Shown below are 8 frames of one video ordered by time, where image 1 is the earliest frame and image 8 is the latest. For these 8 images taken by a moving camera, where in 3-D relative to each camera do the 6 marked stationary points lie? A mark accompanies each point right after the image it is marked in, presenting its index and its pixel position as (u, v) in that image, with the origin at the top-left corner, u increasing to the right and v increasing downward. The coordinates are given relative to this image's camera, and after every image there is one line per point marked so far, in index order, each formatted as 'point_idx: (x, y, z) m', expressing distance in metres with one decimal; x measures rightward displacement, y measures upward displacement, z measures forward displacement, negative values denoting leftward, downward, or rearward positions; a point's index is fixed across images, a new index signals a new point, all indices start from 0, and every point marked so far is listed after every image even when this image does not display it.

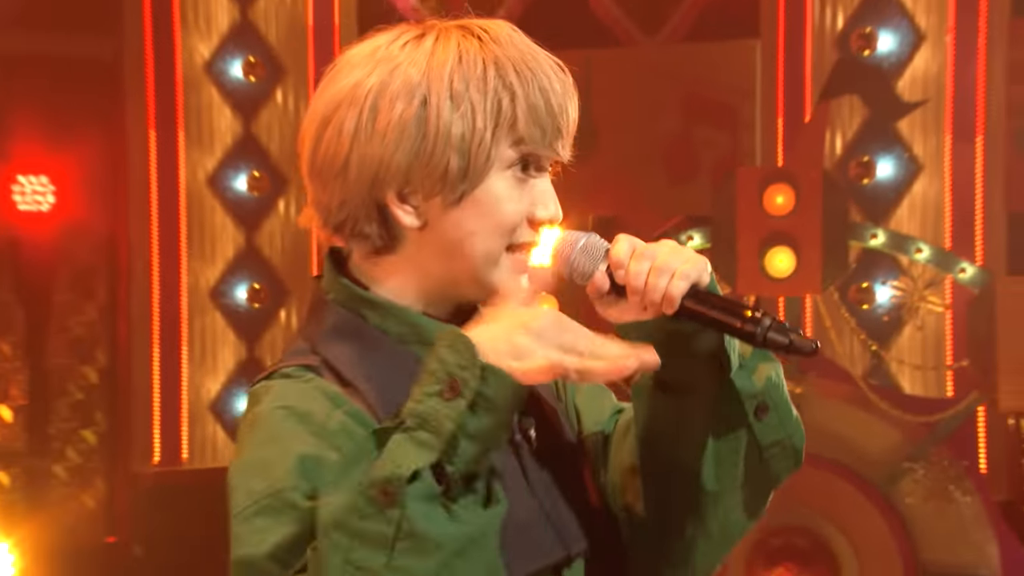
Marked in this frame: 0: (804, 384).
0: (+0.5, -0.1, +1.5) m
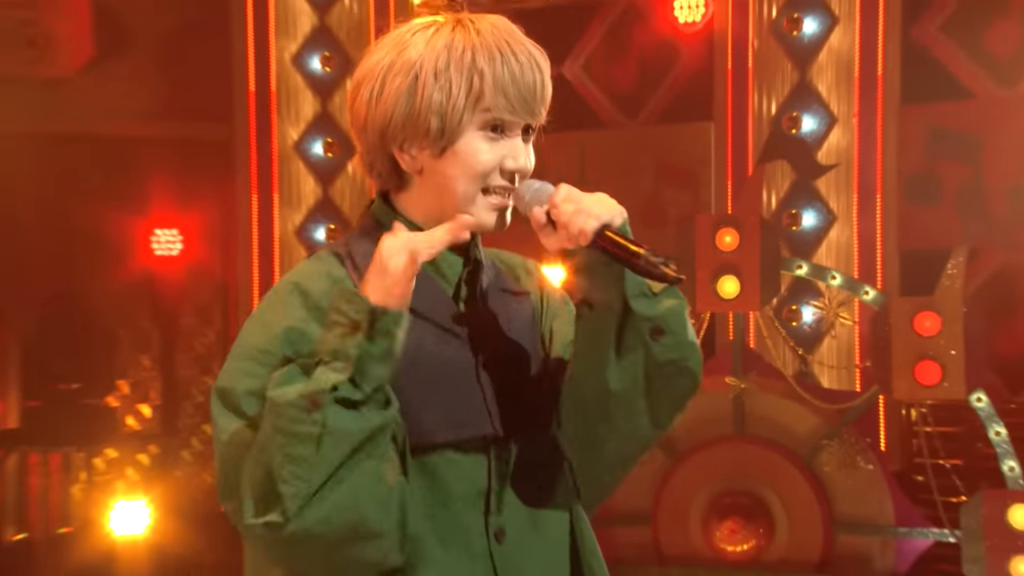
0: (+0.5, -0.2, +1.9) m
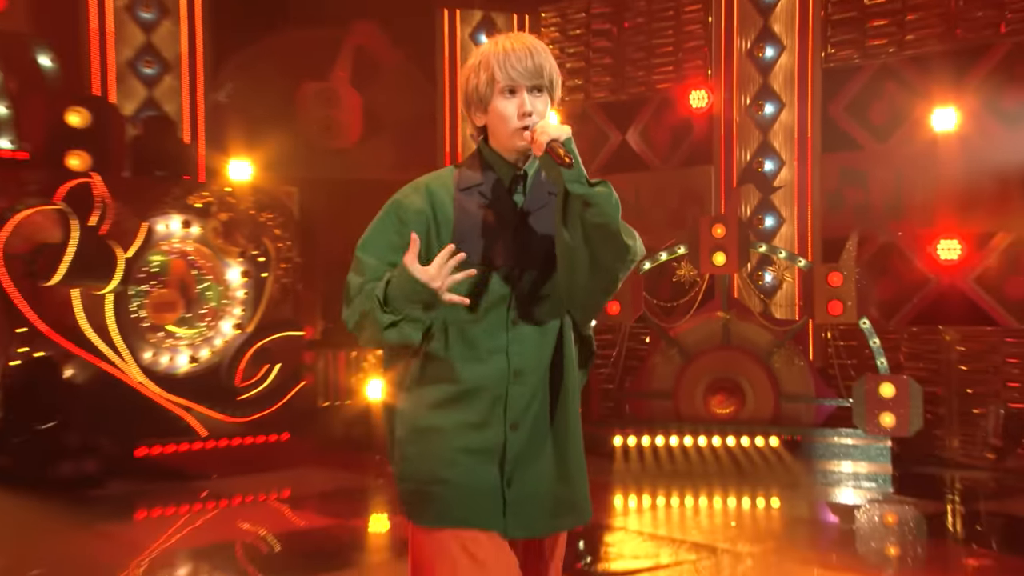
0: (+0.8, -0.1, +3.3) m
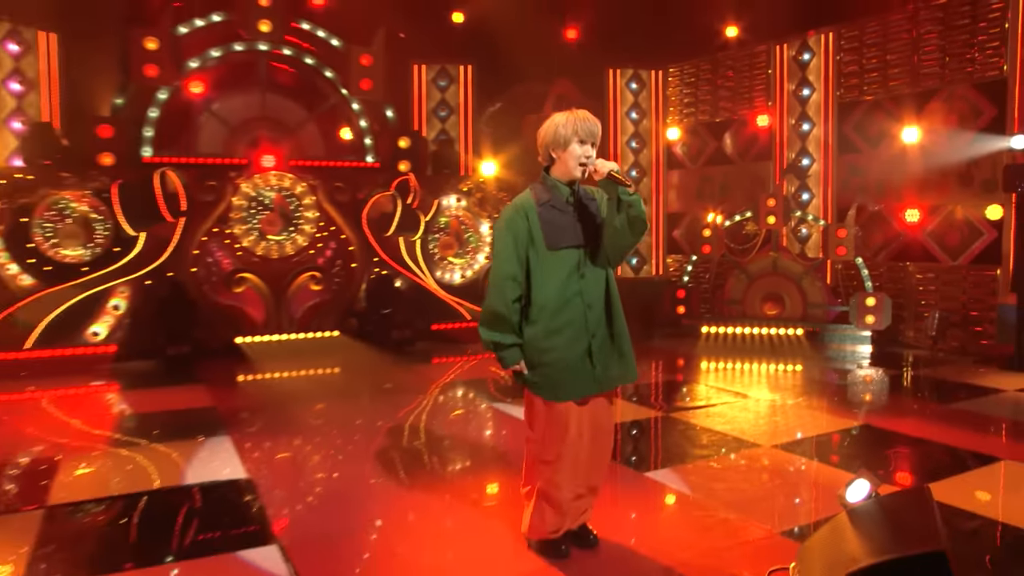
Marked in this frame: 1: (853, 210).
0: (+1.7, +0.2, +5.5) m
1: (+2.1, +0.5, +5.2) m
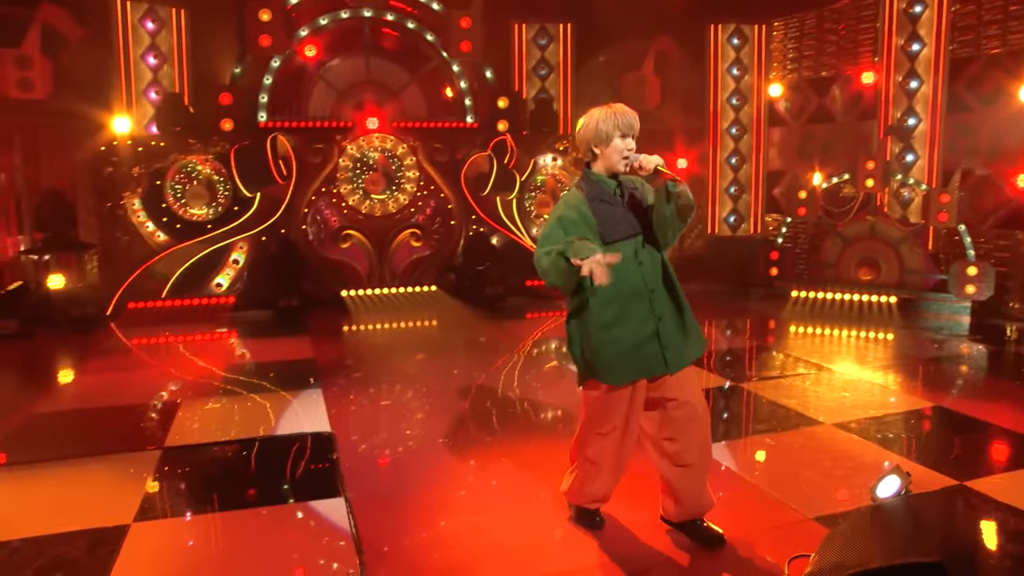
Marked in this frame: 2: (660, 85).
0: (+2.3, +0.4, +5.3) m
1: (+2.6, +0.7, +5.0) m
2: (+1.1, +1.5, +6.2) m
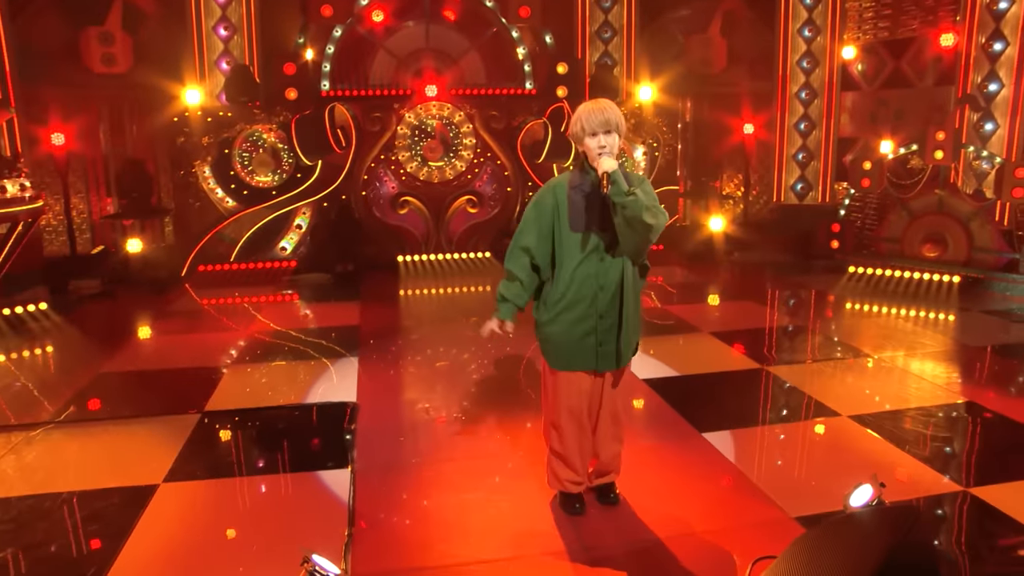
0: (+2.5, +0.6, +5.1) m
1: (+2.8, +0.8, +4.7) m
2: (+1.5, +1.7, +6.0) m
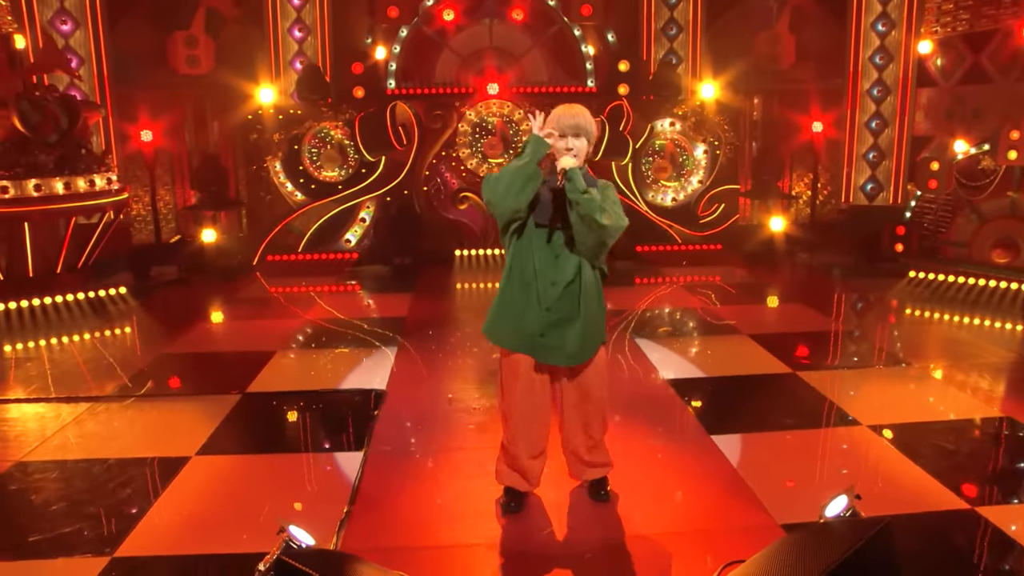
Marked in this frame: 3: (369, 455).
0: (+2.8, +0.5, +4.8) m
1: (+3.0, +0.7, +4.4) m
2: (+1.9, +1.7, +5.9) m
3: (-0.6, -0.7, +3.5) m
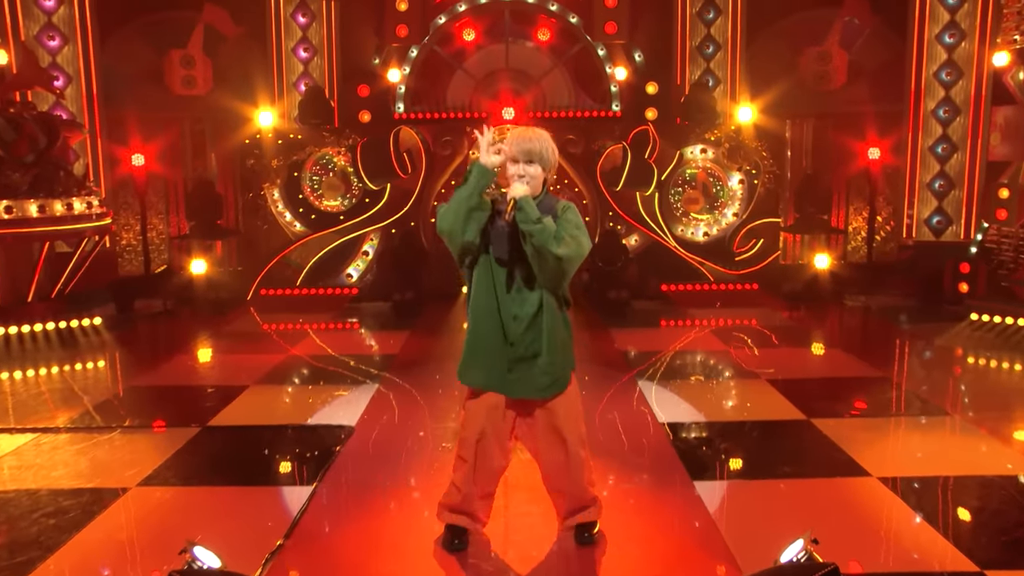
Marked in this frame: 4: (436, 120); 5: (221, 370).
0: (+2.8, +0.3, +4.1) m
1: (+3.0, +0.5, +3.6) m
2: (+2.0, +1.4, +5.3) m
3: (-0.7, -0.8, +2.9) m
4: (-0.5, +1.0, +5.4) m
5: (-1.5, -0.4, +4.5) m
